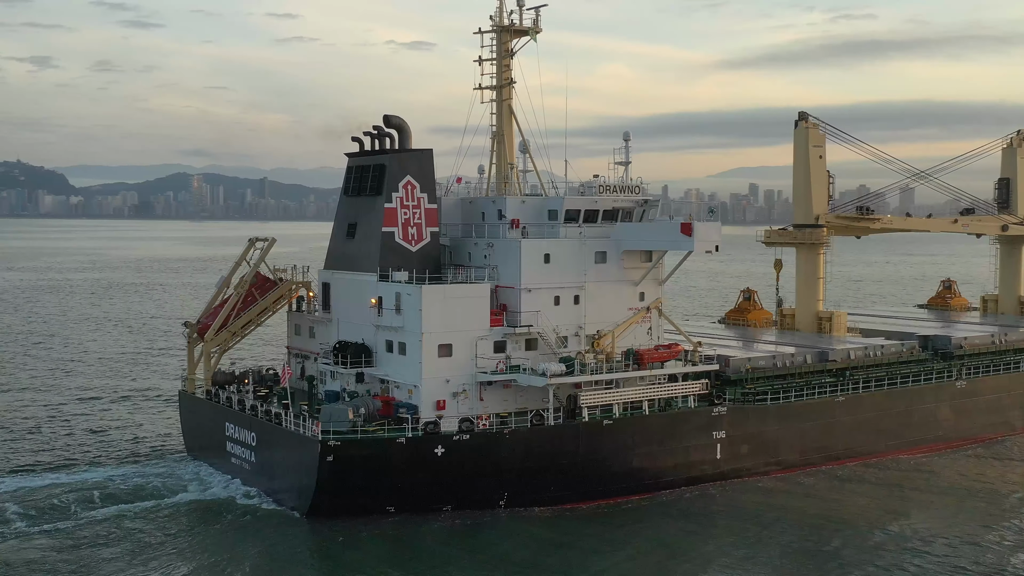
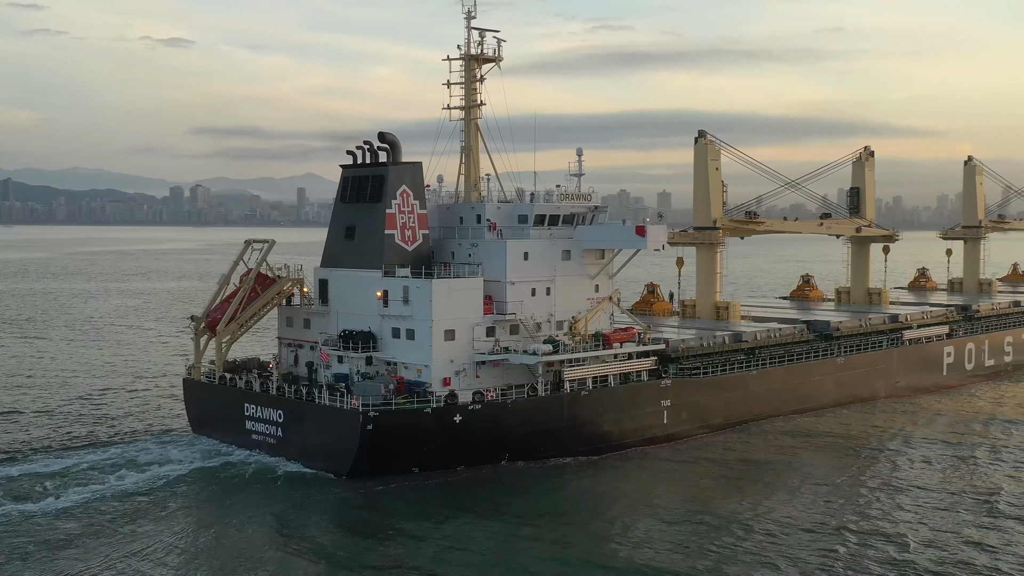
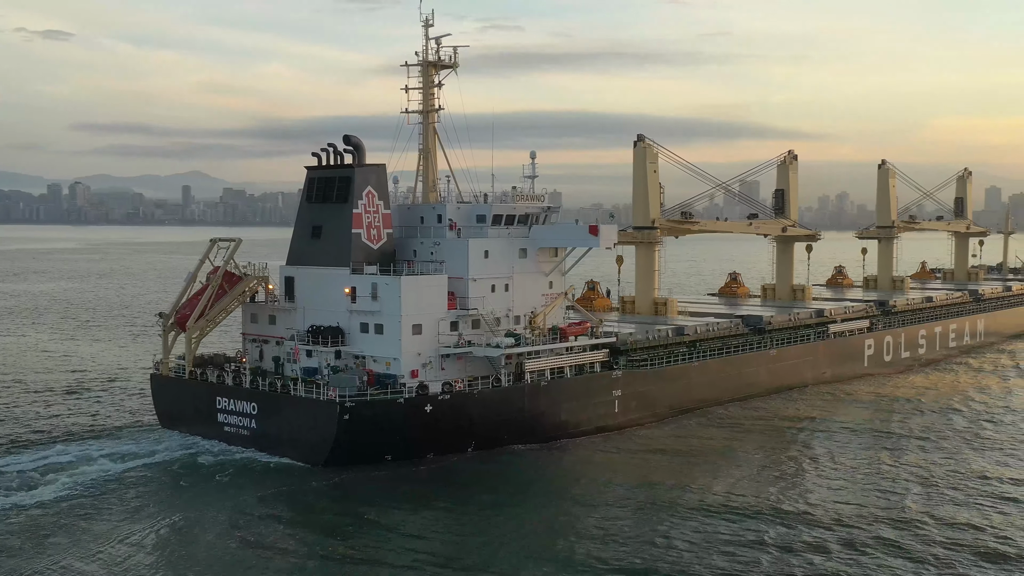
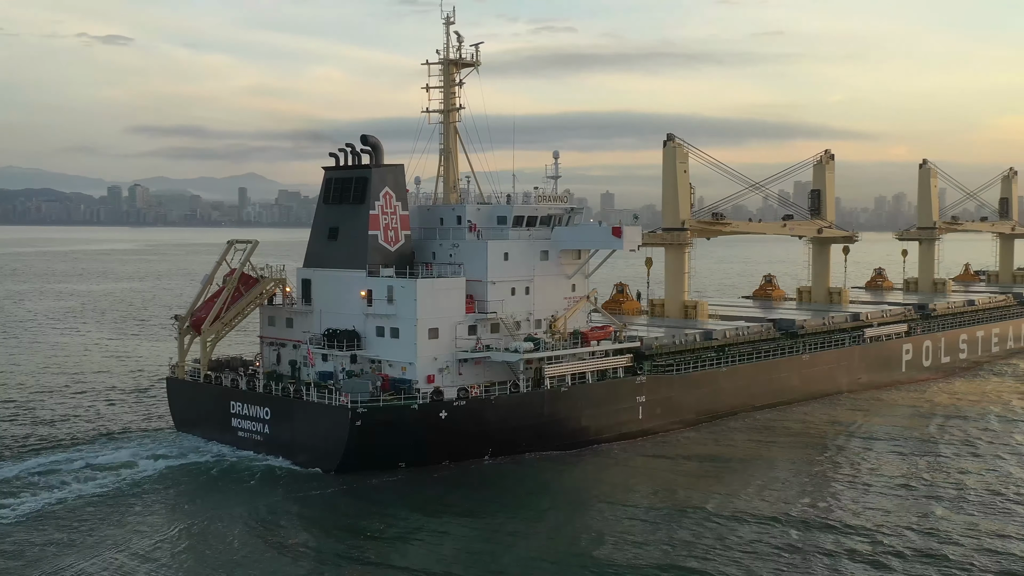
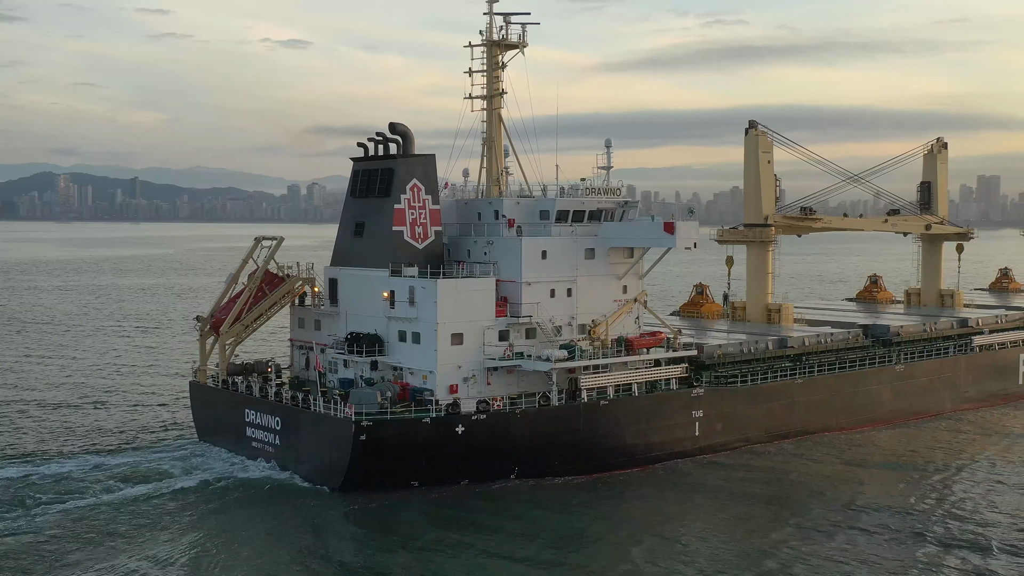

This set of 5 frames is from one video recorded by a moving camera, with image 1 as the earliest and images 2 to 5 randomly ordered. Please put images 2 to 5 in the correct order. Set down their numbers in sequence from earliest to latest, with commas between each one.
5, 2, 4, 3
